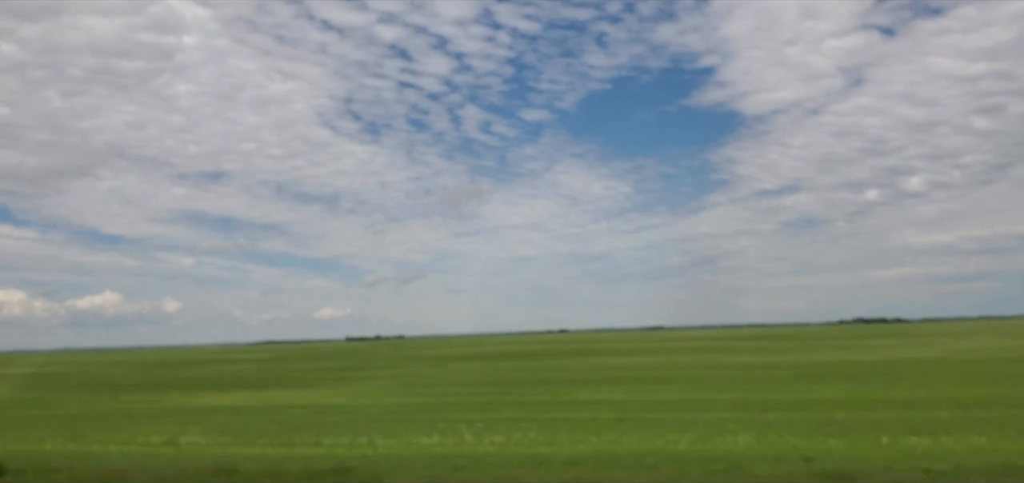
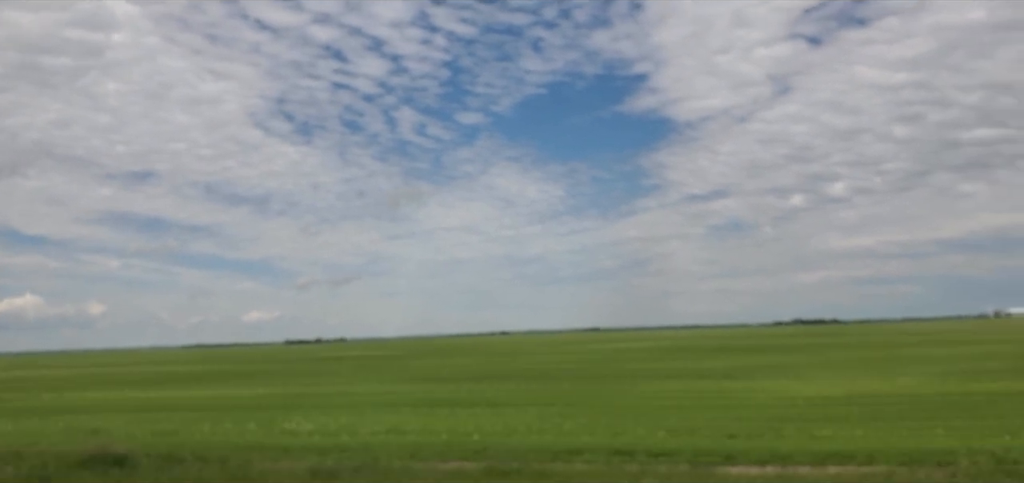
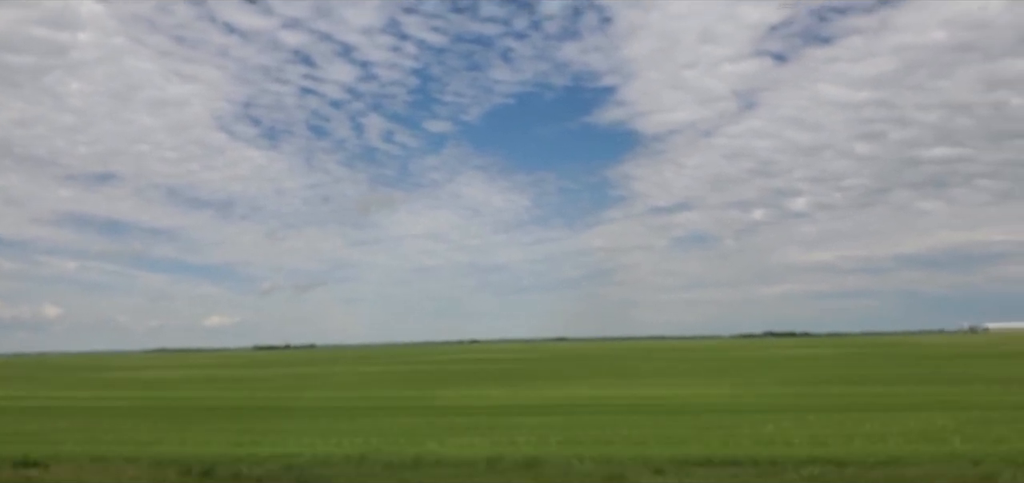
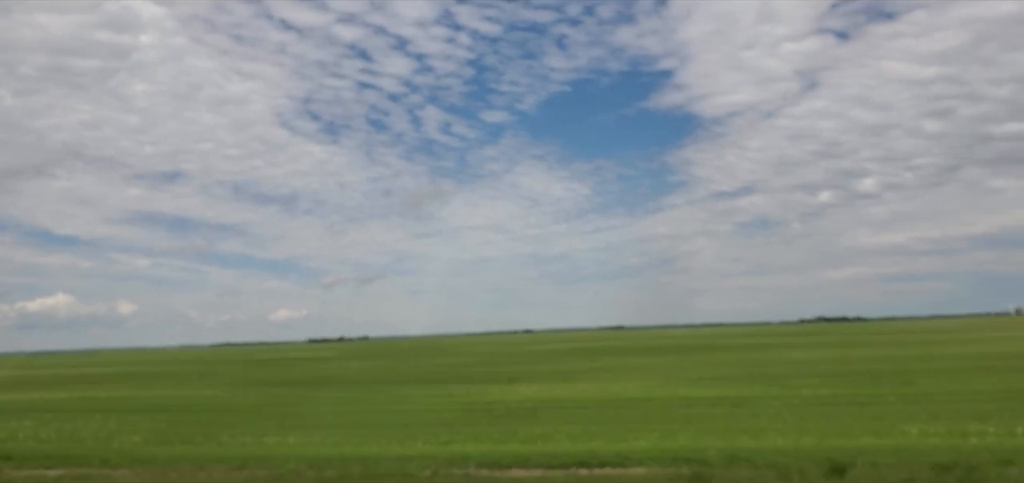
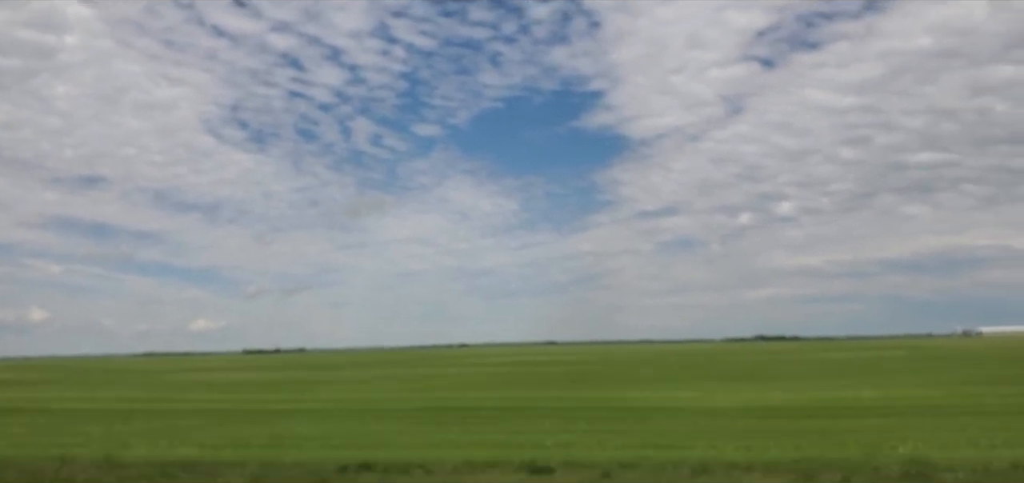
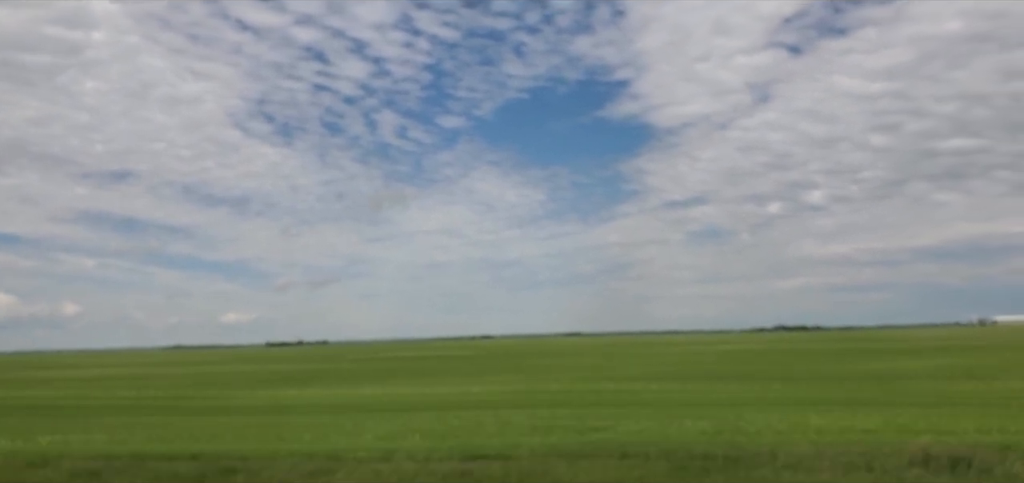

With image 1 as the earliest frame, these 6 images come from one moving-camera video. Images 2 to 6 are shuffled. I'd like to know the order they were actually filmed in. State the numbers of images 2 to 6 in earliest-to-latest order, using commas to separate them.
4, 2, 6, 3, 5
